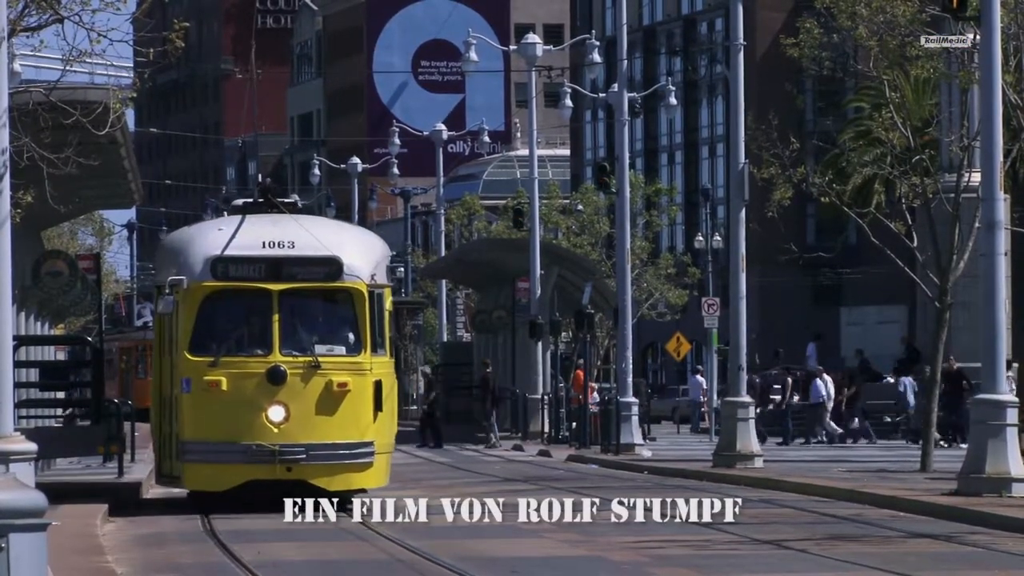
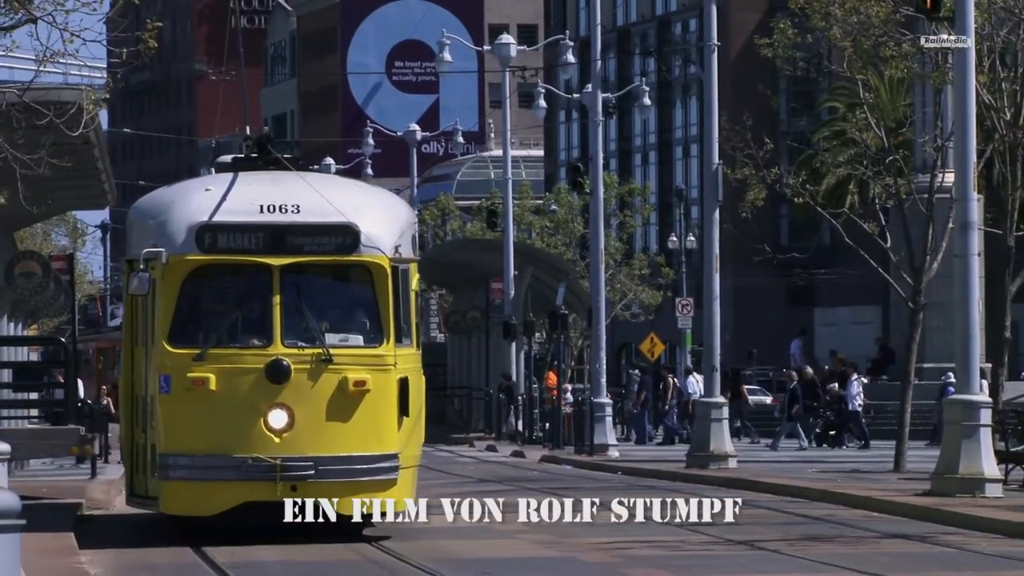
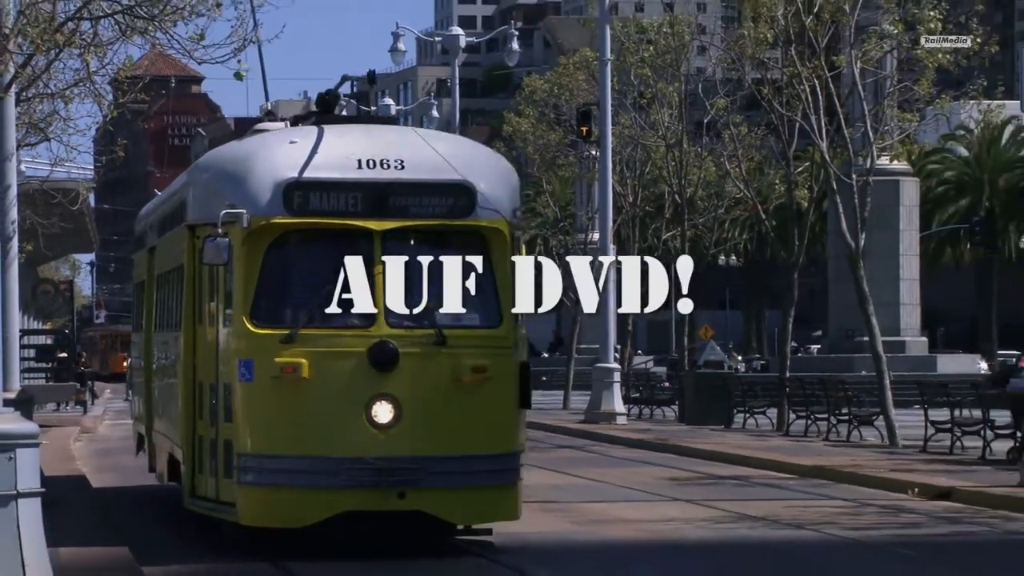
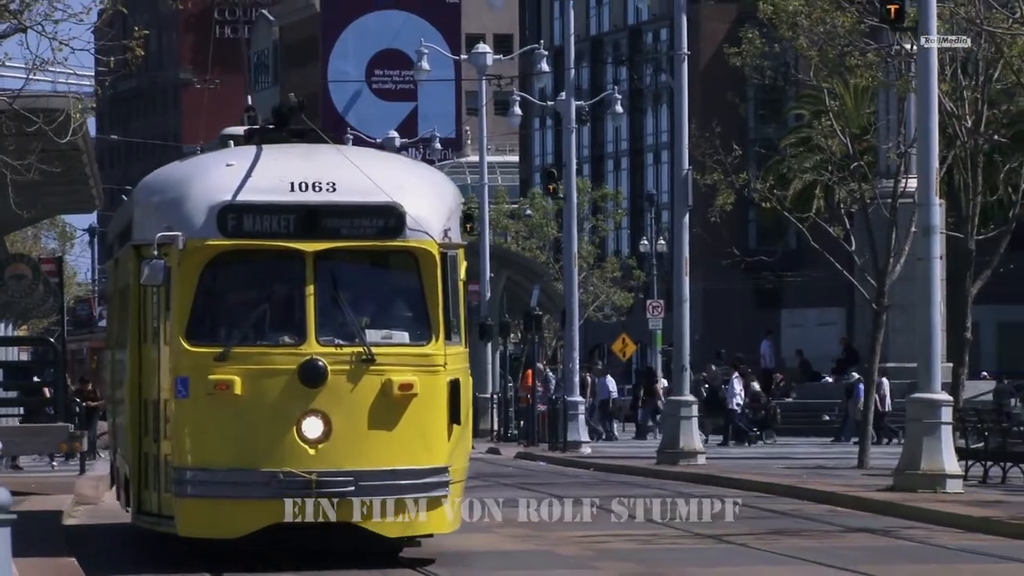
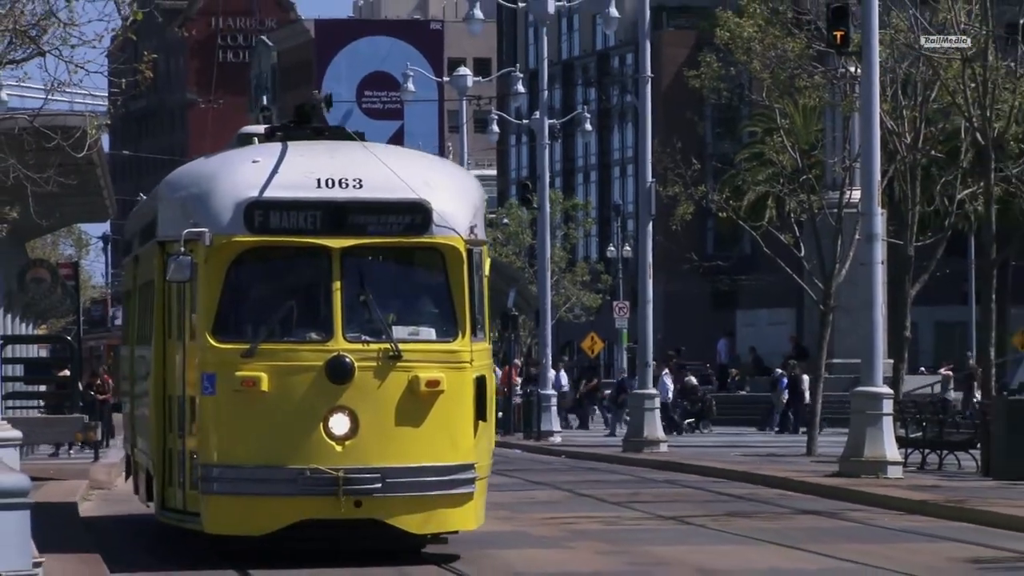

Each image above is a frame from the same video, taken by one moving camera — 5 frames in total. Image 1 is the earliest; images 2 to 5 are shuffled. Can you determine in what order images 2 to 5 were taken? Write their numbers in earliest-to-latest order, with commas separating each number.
2, 4, 5, 3
